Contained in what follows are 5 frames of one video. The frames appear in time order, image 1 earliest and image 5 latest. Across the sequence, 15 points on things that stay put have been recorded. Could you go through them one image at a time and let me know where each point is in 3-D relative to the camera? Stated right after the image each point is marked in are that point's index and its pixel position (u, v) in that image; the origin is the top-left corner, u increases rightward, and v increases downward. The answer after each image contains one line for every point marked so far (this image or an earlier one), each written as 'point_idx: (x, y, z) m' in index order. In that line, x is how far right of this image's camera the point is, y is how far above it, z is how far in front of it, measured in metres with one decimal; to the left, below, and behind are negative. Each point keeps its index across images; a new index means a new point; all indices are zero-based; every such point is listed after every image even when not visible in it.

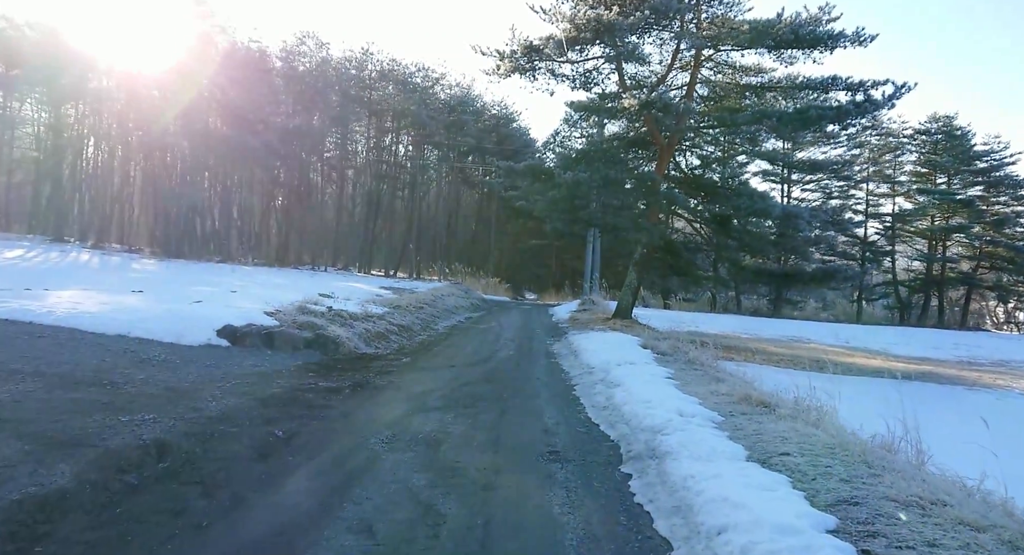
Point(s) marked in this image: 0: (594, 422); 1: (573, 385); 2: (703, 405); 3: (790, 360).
0: (+0.7, -1.2, +6.2) m
1: (+0.7, -1.2, +8.2) m
2: (+1.6, -1.1, +6.0) m
3: (+5.7, -1.7, +14.9) m
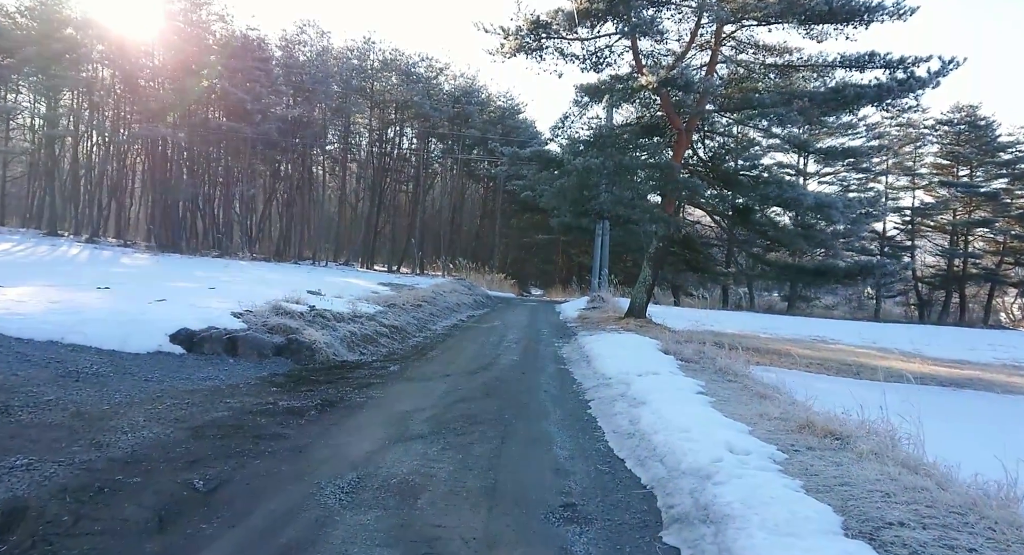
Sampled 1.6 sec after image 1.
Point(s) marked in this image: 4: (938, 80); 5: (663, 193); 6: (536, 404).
0: (+0.7, -1.2, +4.9) m
1: (+0.7, -1.2, +6.9) m
2: (+1.6, -1.1, +4.7) m
3: (+5.8, -1.6, +13.6) m
4: (+7.2, +3.3, +12.1) m
5: (+3.3, +1.8, +15.6) m
6: (+0.2, -1.2, +6.9) m
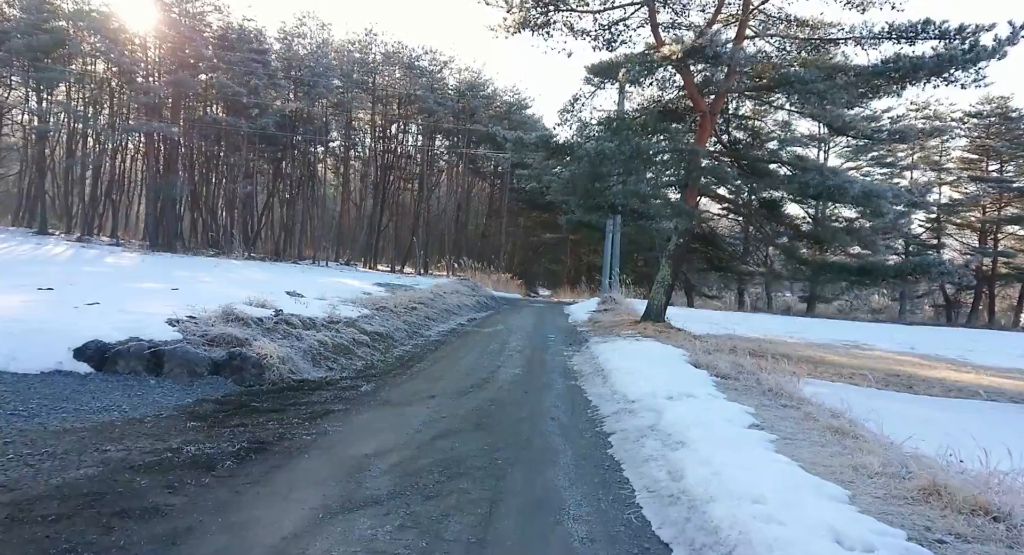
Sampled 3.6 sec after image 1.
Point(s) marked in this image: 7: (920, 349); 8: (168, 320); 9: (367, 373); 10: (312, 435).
0: (+0.7, -1.2, +3.3) m
1: (+0.7, -1.2, +5.4) m
2: (+1.6, -1.0, +3.2) m
3: (+5.9, -1.6, +12.0) m
4: (+7.2, +3.3, +10.5) m
5: (+3.4, +1.8, +14.0) m
6: (+0.2, -1.2, +5.3) m
7: (+10.3, -1.8, +18.1) m
8: (-3.2, -0.4, +6.8) m
9: (-1.5, -1.0, +7.6) m
10: (-1.4, -1.1, +4.9) m
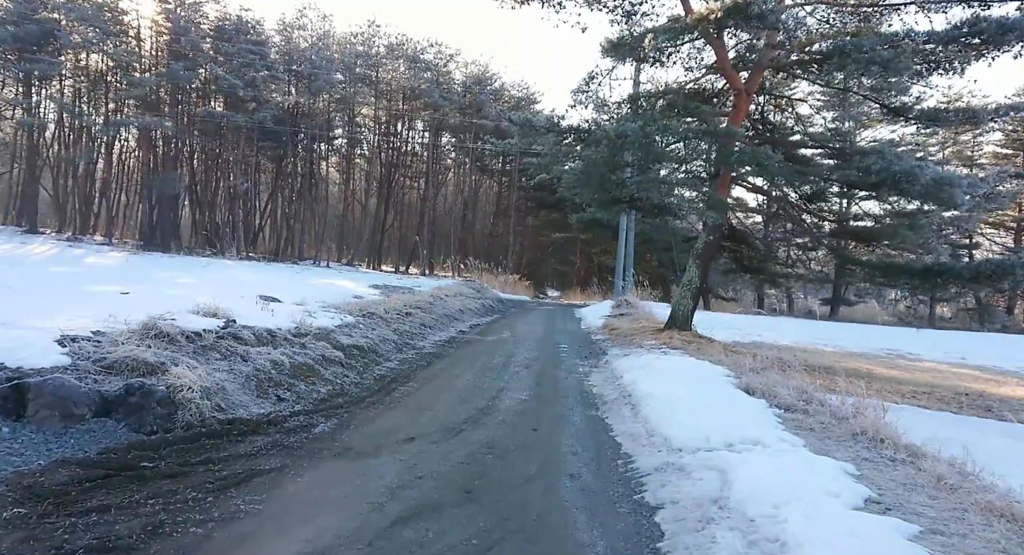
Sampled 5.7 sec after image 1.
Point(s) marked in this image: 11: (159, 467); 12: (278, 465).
0: (+0.7, -1.2, +1.7) m
1: (+0.7, -1.2, +3.7) m
2: (+1.6, -1.1, +1.5) m
3: (+6.0, -1.7, +10.2) m
4: (+7.3, +3.3, +8.7) m
5: (+3.5, +1.8, +12.3) m
6: (+0.2, -1.2, +3.7) m
7: (+10.5, -1.9, +16.3) m
8: (-3.2, -0.4, +5.1) m
9: (-1.5, -1.0, +5.9) m
10: (-1.3, -1.1, +3.2) m
11: (-1.9, -1.0, +3.8) m
12: (-1.4, -1.1, +4.2) m
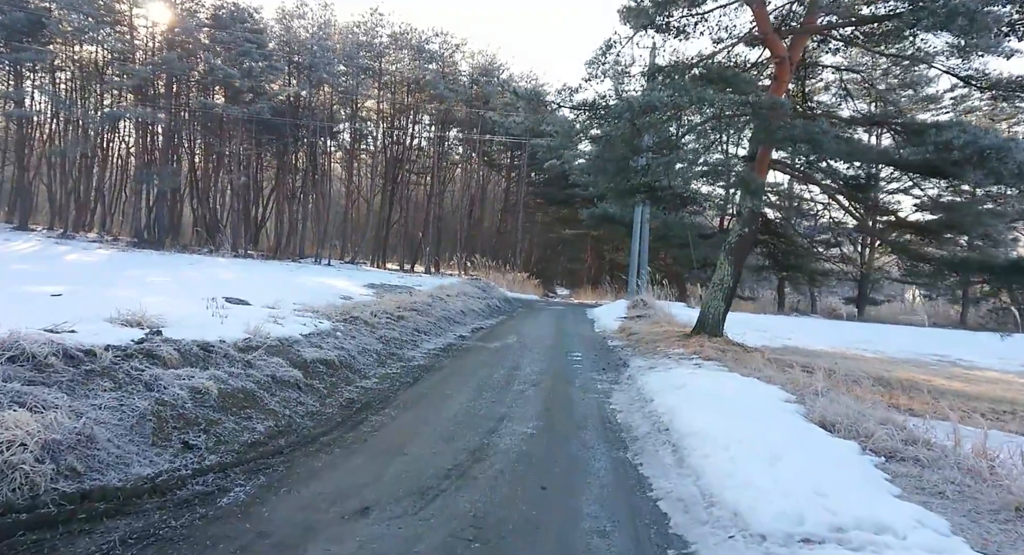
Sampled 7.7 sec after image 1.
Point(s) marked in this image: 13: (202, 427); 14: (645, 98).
0: (+0.6, -1.2, 0.0) m
1: (+0.7, -1.2, +2.0) m
2: (+1.5, -1.1, -0.2) m
3: (+6.0, -1.6, +8.5) m
4: (+7.3, +3.3, +7.0) m
5: (+3.6, +1.8, +10.6) m
6: (+0.2, -1.2, +2.0) m
7: (+10.6, -1.8, +14.6) m
8: (-3.2, -0.4, +3.5) m
9: (-1.5, -1.0, +4.3) m
10: (-1.4, -1.1, +1.6) m
11: (-1.9, -1.0, +2.2) m
12: (-1.4, -1.1, +2.6) m
13: (-1.9, -0.9, +4.3) m
14: (+1.9, +2.4, +10.0) m
